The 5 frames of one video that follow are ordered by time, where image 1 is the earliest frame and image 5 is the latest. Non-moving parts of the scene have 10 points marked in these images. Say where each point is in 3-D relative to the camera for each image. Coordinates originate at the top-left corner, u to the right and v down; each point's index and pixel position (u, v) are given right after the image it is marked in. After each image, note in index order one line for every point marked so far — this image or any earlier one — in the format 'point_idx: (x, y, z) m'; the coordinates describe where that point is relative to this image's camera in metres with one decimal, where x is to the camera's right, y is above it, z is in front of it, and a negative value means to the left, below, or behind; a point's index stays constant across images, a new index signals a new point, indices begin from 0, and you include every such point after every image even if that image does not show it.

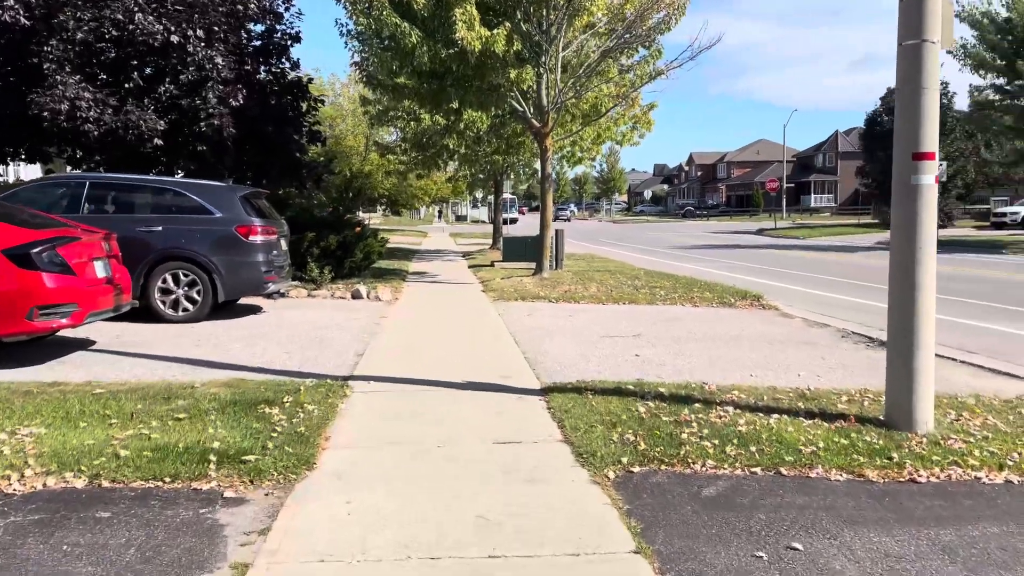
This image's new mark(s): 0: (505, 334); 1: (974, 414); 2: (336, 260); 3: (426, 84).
0: (-0.1, -0.6, +10.0) m
1: (+3.5, -0.9, +5.9) m
2: (-3.4, +0.6, +15.4) m
3: (-1.6, +3.8, +14.8) m
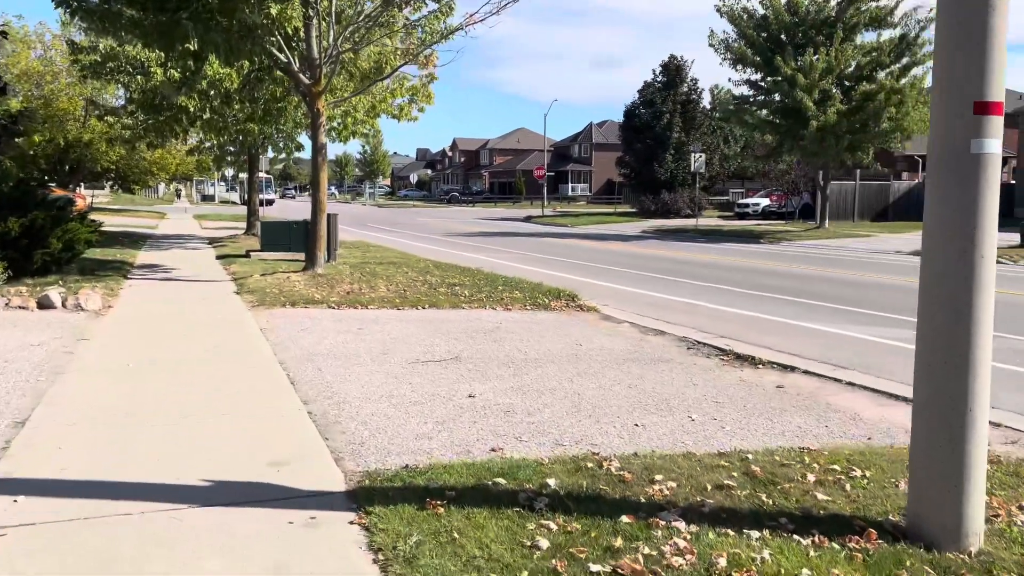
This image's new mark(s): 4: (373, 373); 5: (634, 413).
0: (-2.1, -0.7, +7.0) m
1: (+2.5, -1.1, +4.1) m
2: (-6.9, +0.5, +11.1) m
3: (-5.0, +3.8, +11.0) m
4: (-1.2, -0.7, +6.8) m
5: (+0.9, -0.9, +5.9) m
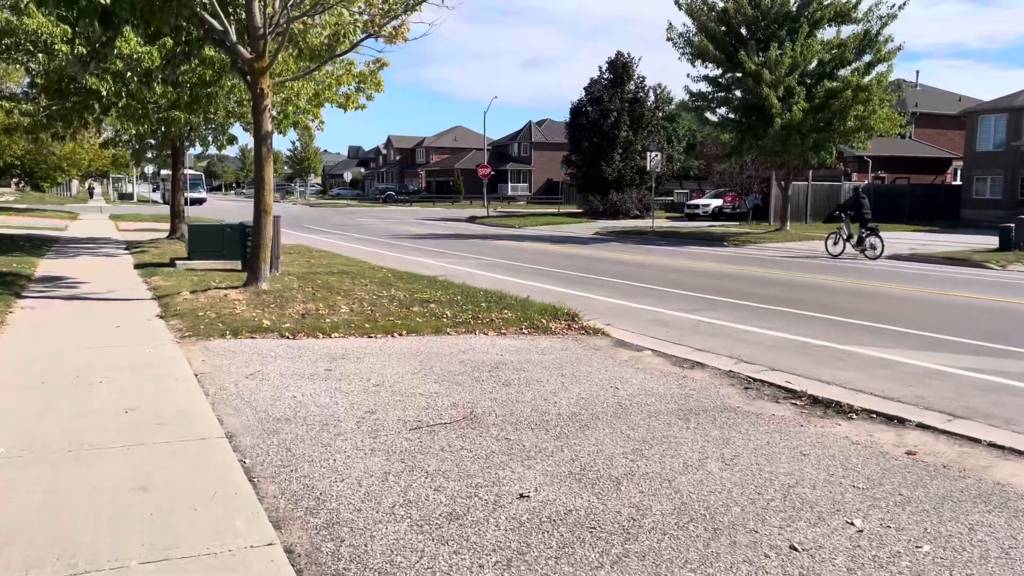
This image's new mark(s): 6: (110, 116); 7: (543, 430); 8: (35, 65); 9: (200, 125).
0: (-1.8, -0.9, +4.8) m
1: (+3.0, -1.3, +2.3) m
2: (-6.9, +0.2, +8.5) m
3: (-5.1, +3.5, +8.6) m
4: (-0.9, -1.0, +4.7) m
5: (+1.3, -1.2, +4.0) m
6: (-9.1, +3.9, +18.0) m
7: (+0.2, -1.0, +5.5) m
8: (-9.7, +4.6, +16.1) m
9: (-7.7, +4.0, +19.6) m
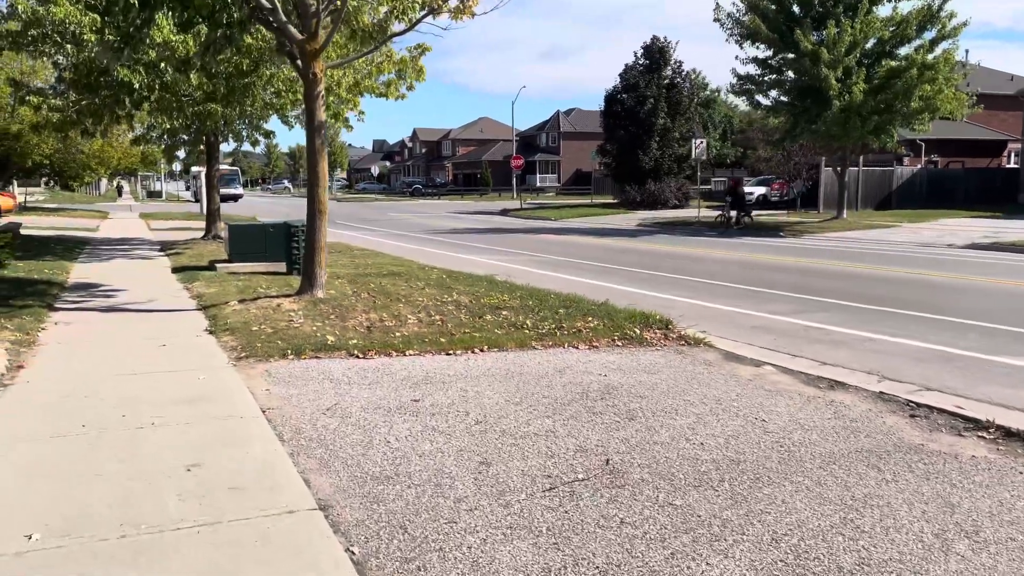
0: (-1.0, -1.1, +3.7) m
1: (+3.8, -1.4, +1.1) m
2: (-6.0, +0.1, +7.5) m
3: (-4.2, +3.4, +7.5) m
4: (0.0, -1.1, +3.6) m
5: (+2.1, -1.3, +2.8) m
6: (-7.9, +3.9, +17.0) m
7: (+1.1, -1.1, +4.3) m
8: (-8.6, +4.4, +15.1) m
9: (-6.5, +4.0, +18.6) m
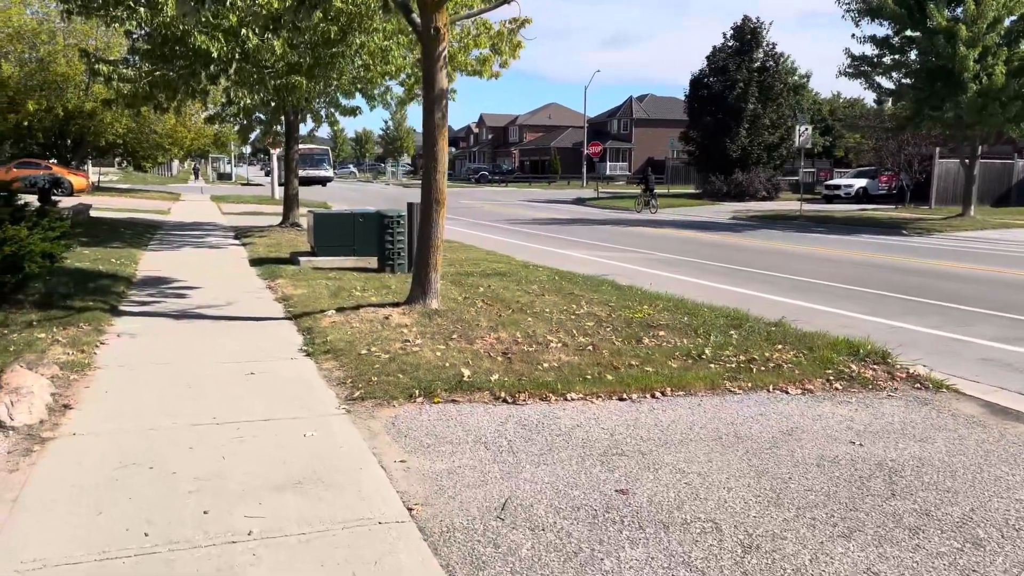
0: (+0.2, -1.3, +1.8) m
1: (+4.7, -1.8, -1.2) m
2: (-4.5, 0.0, +5.9) m
3: (-2.6, +3.3, +5.7) m
4: (+1.1, -1.4, +1.6) m
5: (+3.2, -1.6, +0.7) m
6: (-5.7, +4.0, +15.5) m
7: (+2.2, -1.3, +2.2) m
8: (-6.5, +4.6, +13.6) m
9: (-4.1, +4.1, +17.0) m
